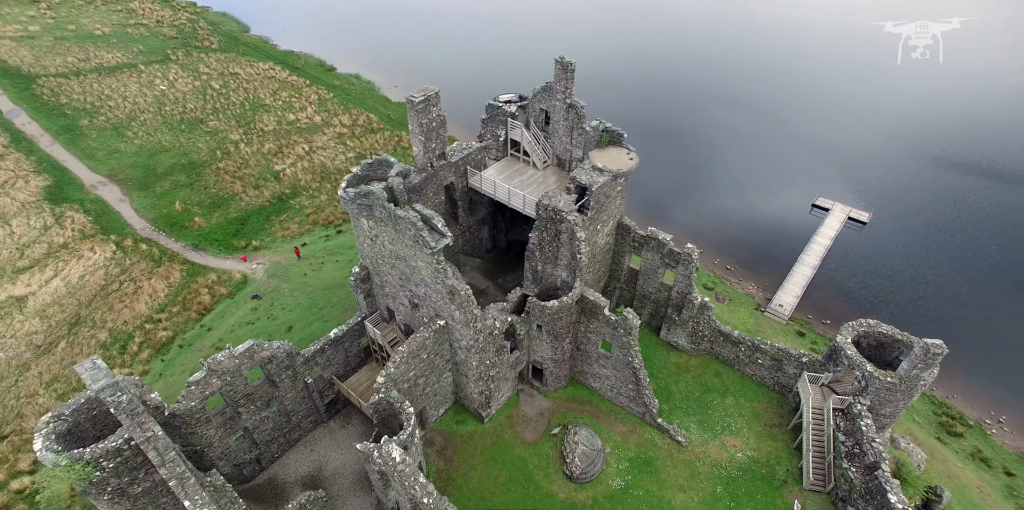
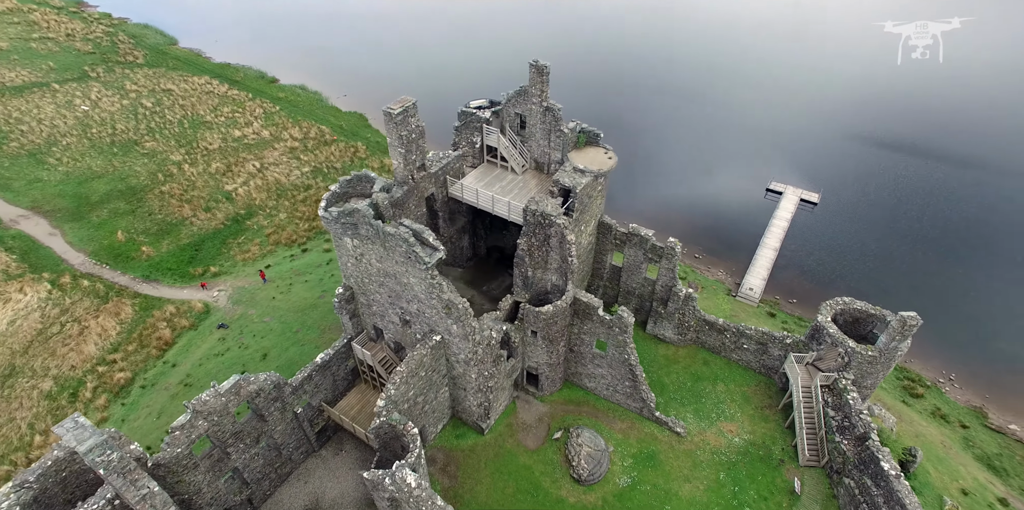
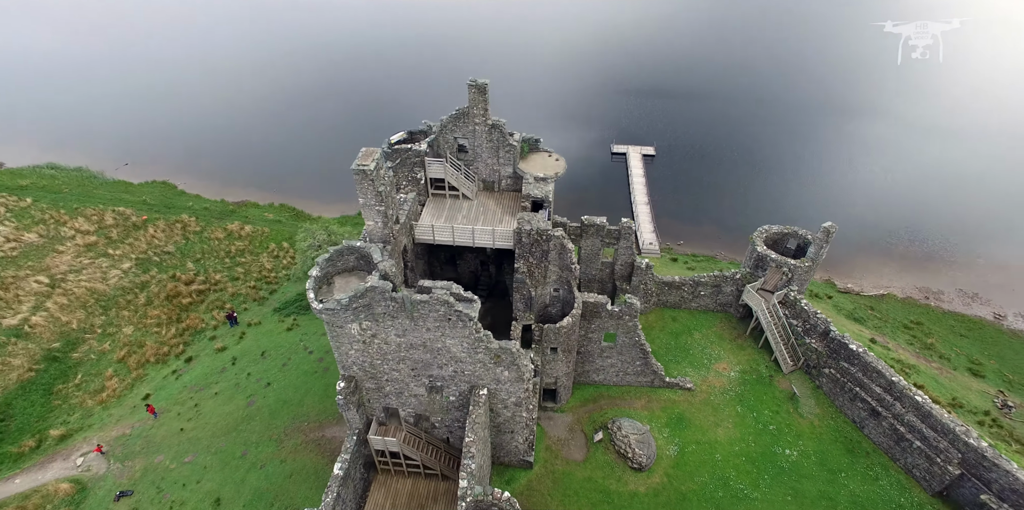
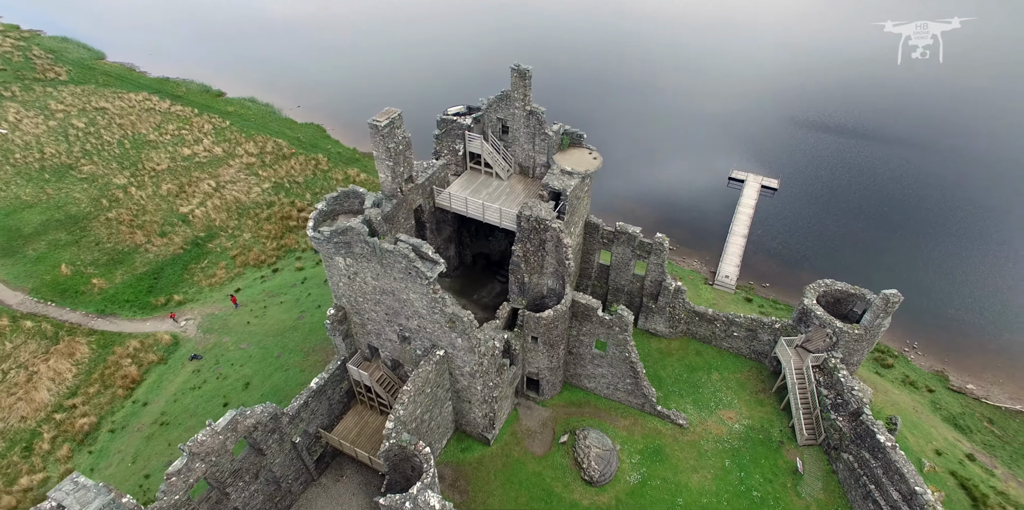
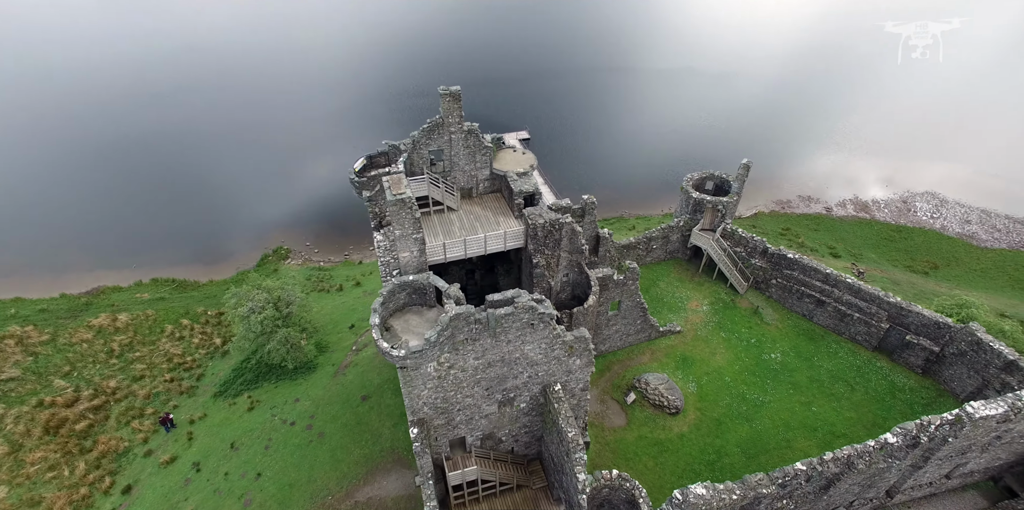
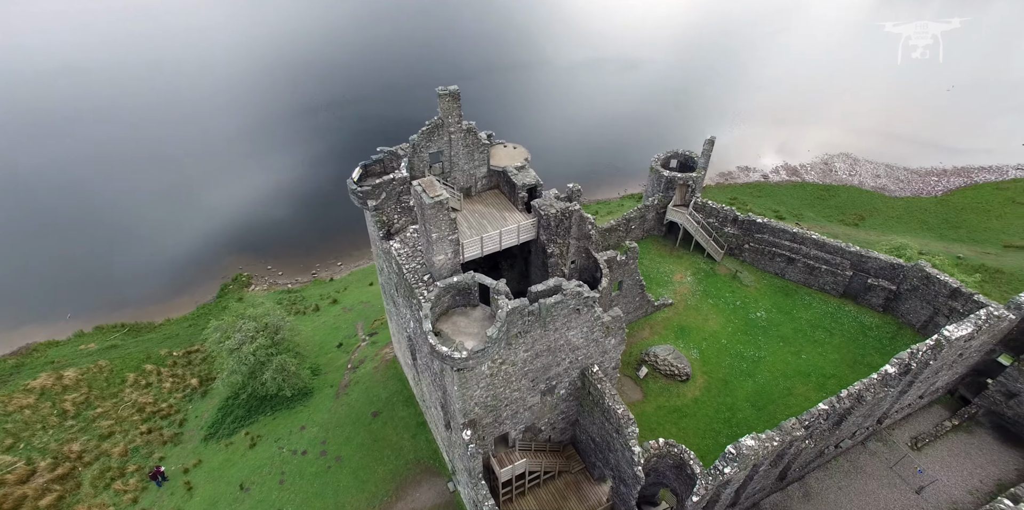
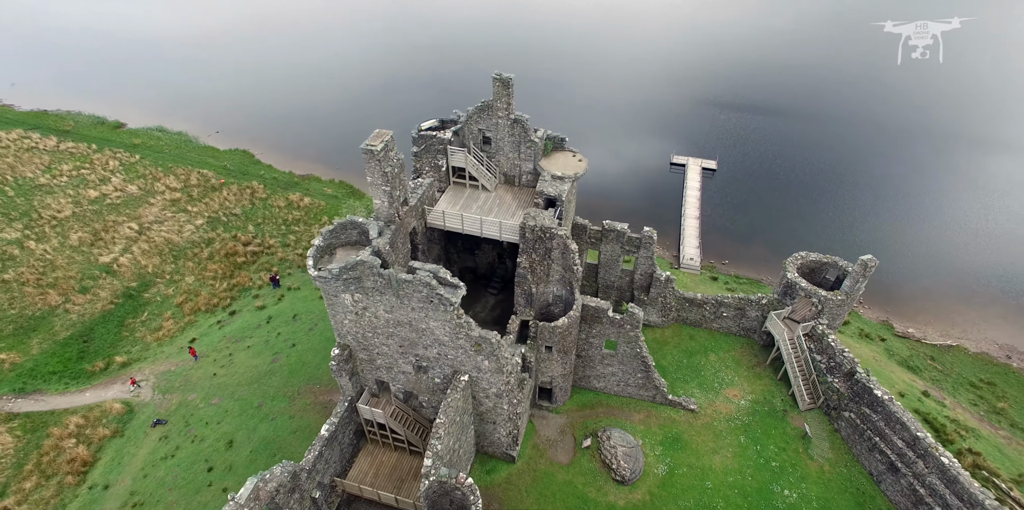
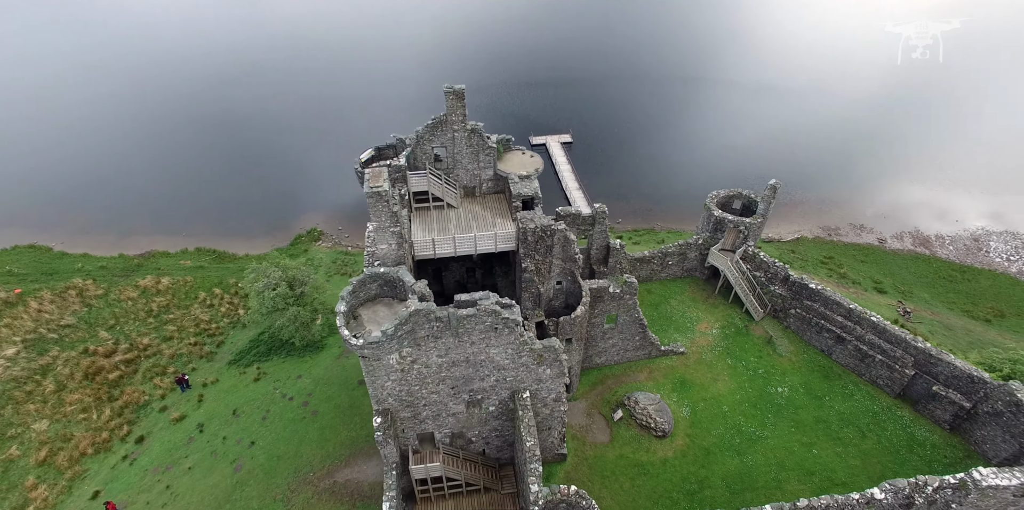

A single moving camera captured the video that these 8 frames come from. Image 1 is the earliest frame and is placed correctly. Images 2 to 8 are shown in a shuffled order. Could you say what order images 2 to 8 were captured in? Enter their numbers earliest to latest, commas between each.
2, 4, 7, 3, 8, 5, 6
